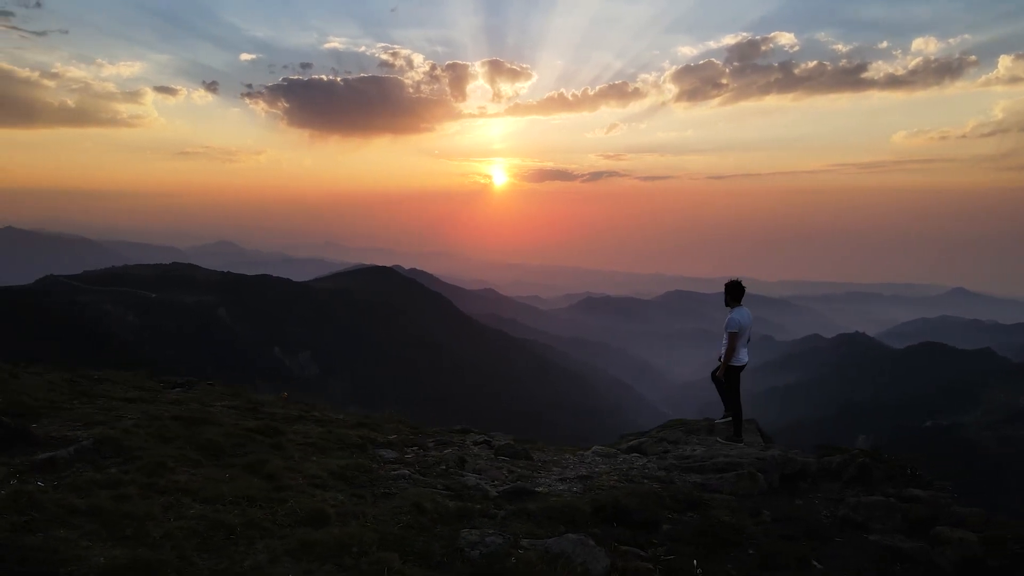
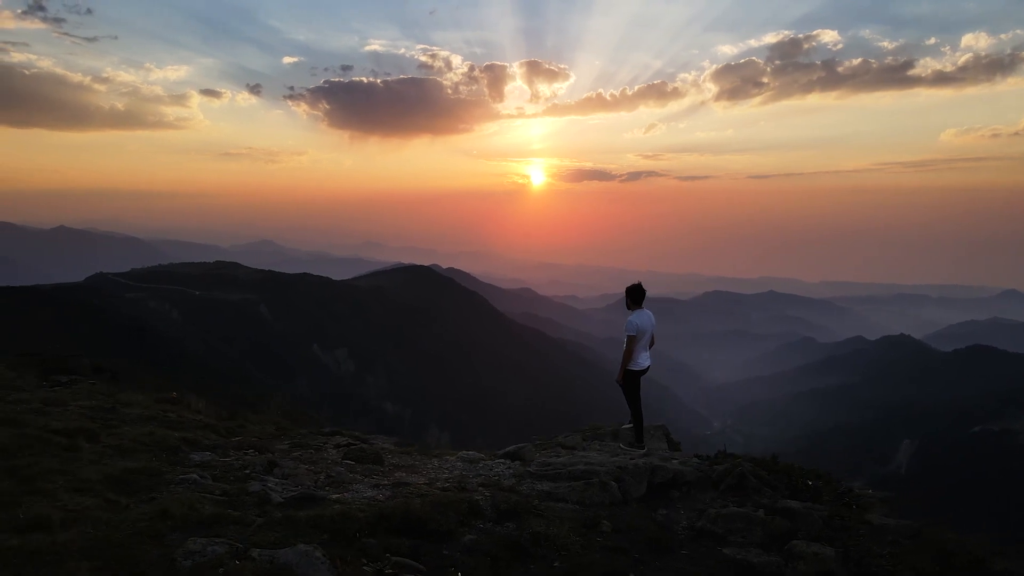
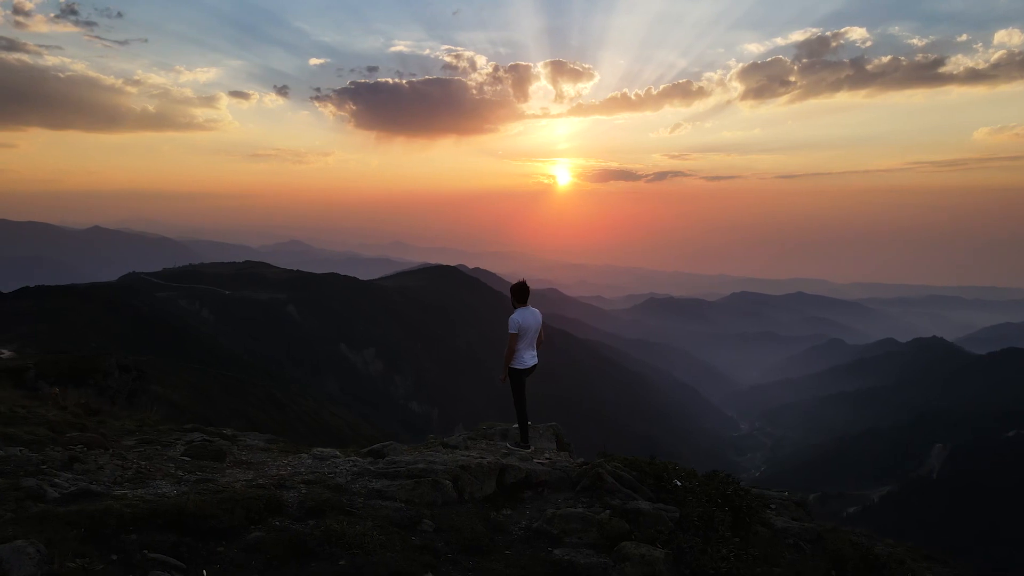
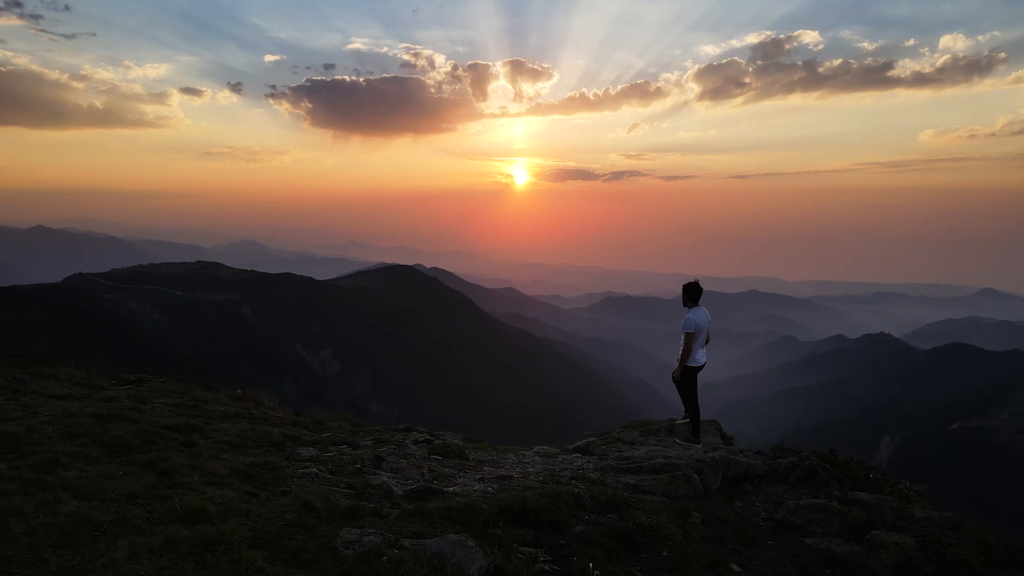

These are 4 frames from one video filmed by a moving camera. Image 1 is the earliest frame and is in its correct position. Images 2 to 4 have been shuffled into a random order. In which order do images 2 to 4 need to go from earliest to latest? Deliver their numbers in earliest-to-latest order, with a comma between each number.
4, 2, 3
